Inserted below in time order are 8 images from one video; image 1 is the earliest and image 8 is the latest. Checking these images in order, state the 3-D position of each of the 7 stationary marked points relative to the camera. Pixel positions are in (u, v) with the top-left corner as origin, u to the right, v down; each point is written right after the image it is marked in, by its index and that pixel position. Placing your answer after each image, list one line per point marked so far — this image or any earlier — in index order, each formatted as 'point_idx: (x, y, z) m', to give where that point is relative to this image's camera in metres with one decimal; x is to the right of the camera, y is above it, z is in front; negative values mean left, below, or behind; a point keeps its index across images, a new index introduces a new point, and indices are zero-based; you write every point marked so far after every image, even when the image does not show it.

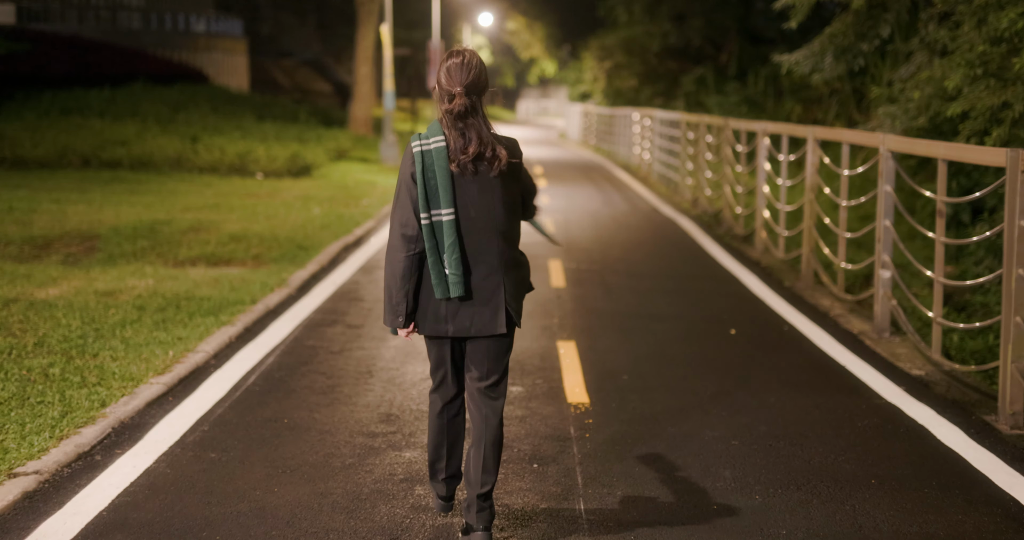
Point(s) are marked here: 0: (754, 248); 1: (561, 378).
0: (+2.2, +0.2, +13.4) m
1: (+0.2, -0.5, +6.9) m
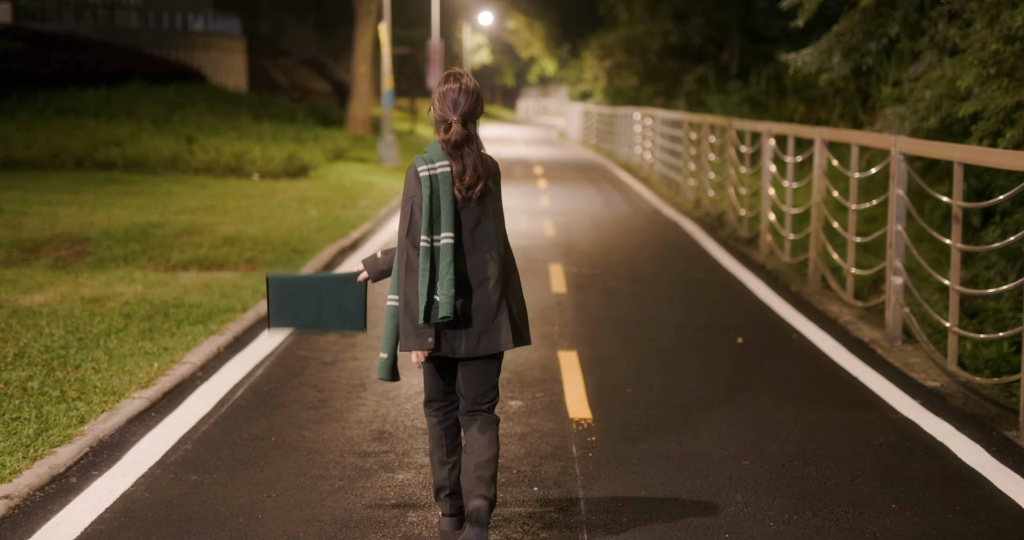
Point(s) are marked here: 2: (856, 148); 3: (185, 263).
0: (+2.2, +0.2, +13.1) m
1: (+0.2, -0.6, +6.6) m
2: (+2.3, +0.8, +9.9) m
3: (-2.7, +0.1, +11.9) m
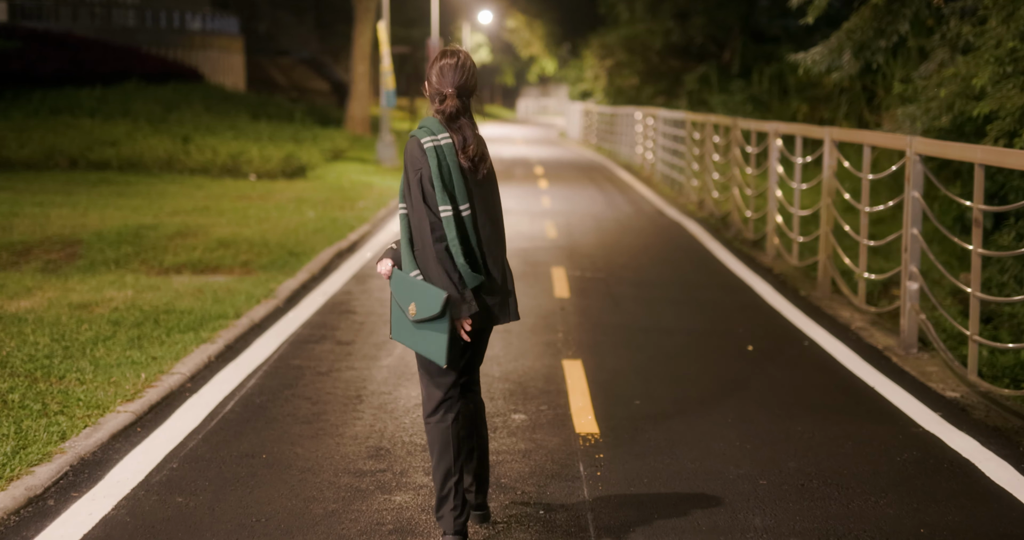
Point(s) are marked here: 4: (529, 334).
0: (+2.2, +0.1, +12.8) m
1: (+0.2, -0.6, +6.3) m
2: (+2.3, +0.8, +9.6) m
3: (-2.6, 0.0, +11.6) m
4: (+0.1, -0.4, +8.2) m
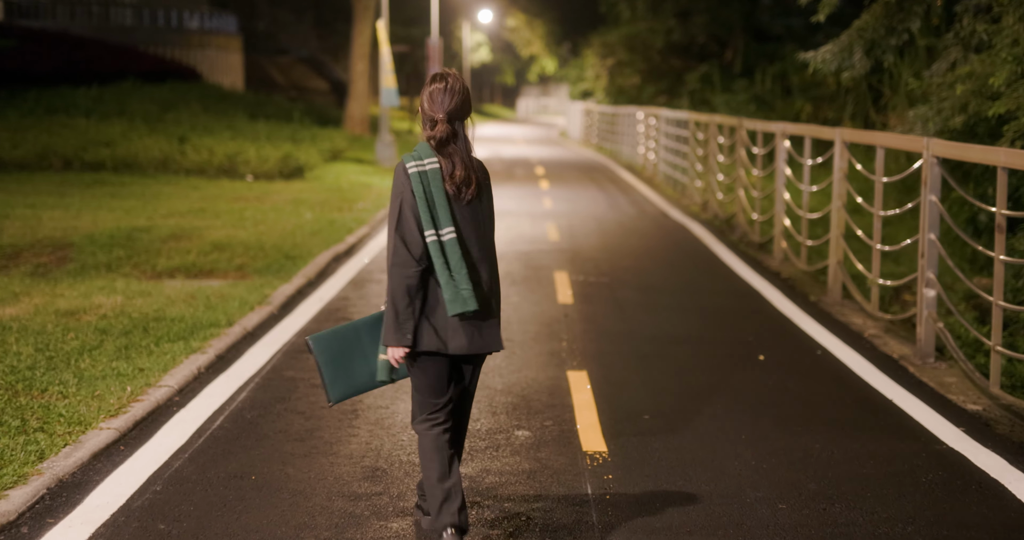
0: (+2.2, +0.1, +12.5) m
1: (+0.3, -0.6, +6.0) m
2: (+2.3, +0.8, +9.3) m
3: (-2.6, 0.0, +11.3) m
4: (+0.1, -0.4, +7.9) m
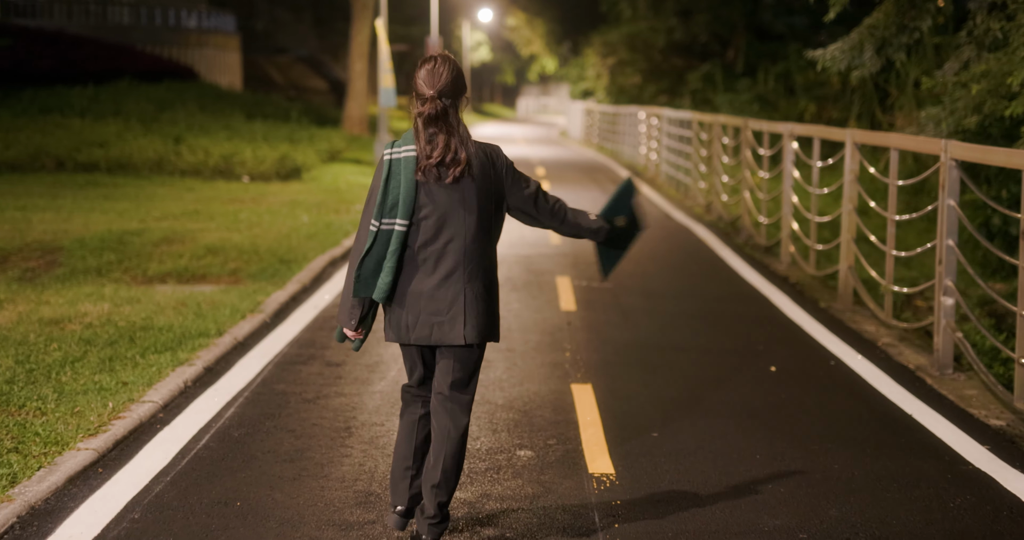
0: (+2.2, +0.1, +12.2) m
1: (+0.3, -0.7, +5.7) m
2: (+2.4, +0.7, +9.0) m
3: (-2.6, 0.0, +11.0) m
4: (+0.1, -0.4, +7.6) m
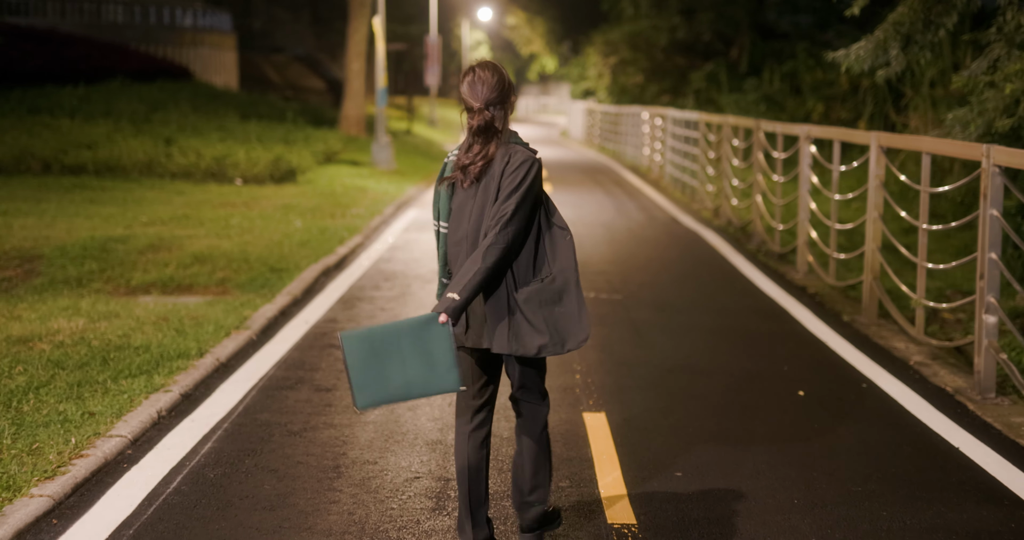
0: (+2.3, 0.0, +11.6) m
1: (+0.3, -0.7, +5.1) m
2: (+2.4, +0.6, +8.4) m
3: (-2.6, -0.1, +10.4) m
4: (+0.1, -0.5, +7.0) m
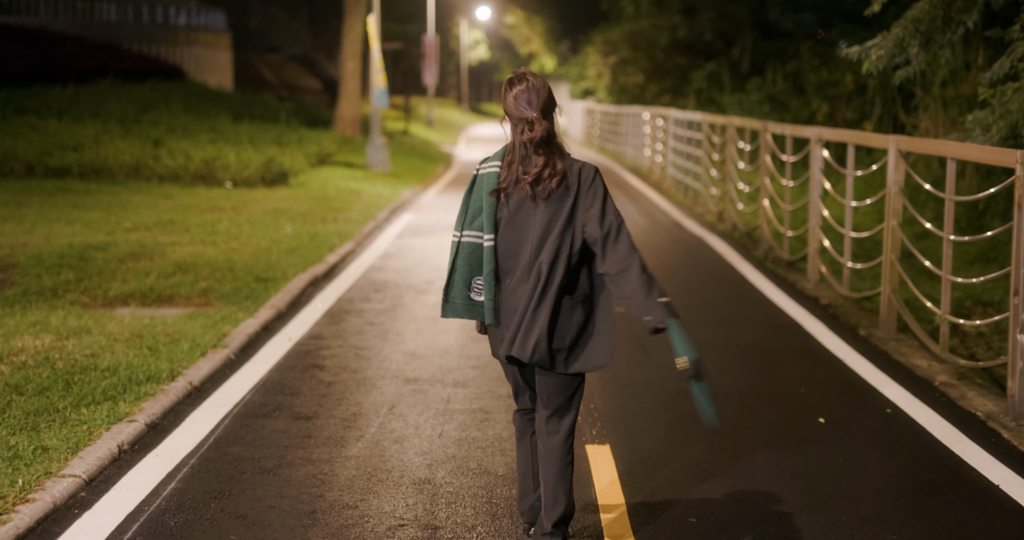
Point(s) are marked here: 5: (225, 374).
0: (+2.2, -0.1, +11.1) m
1: (+0.3, -0.8, +4.6) m
2: (+2.4, +0.6, +7.9) m
3: (-2.6, -0.2, +9.9) m
4: (+0.1, -0.6, +6.5) m
5: (-1.3, -0.5, +6.9) m
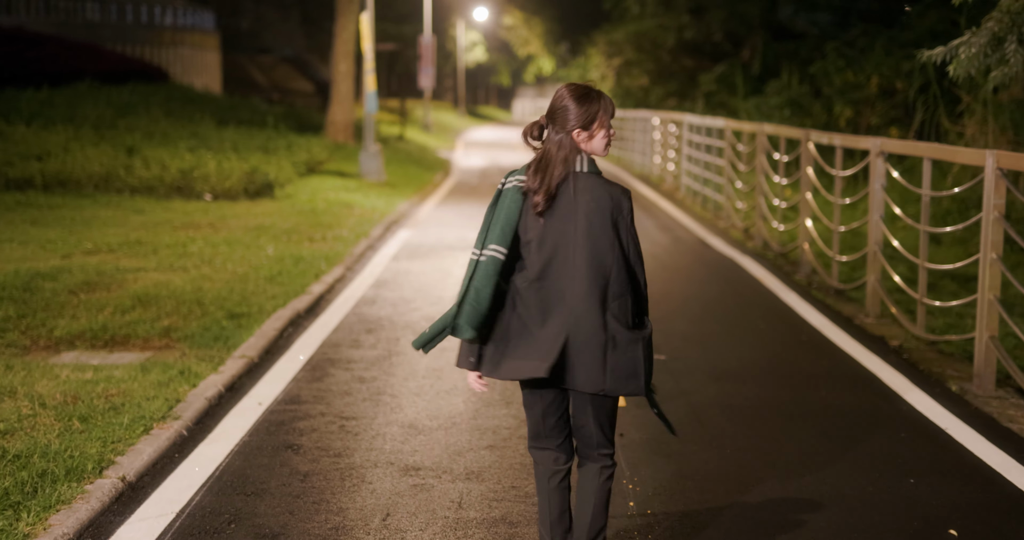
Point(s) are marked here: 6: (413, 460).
0: (+2.3, -0.3, +9.6) m
1: (+0.4, -1.0, +3.1) m
2: (+2.5, +0.4, +6.4) m
3: (-2.5, -0.4, +8.4) m
4: (+0.2, -0.8, +4.9) m
5: (-1.2, -0.7, +5.4) m
6: (-0.4, -0.7, +5.4) m
